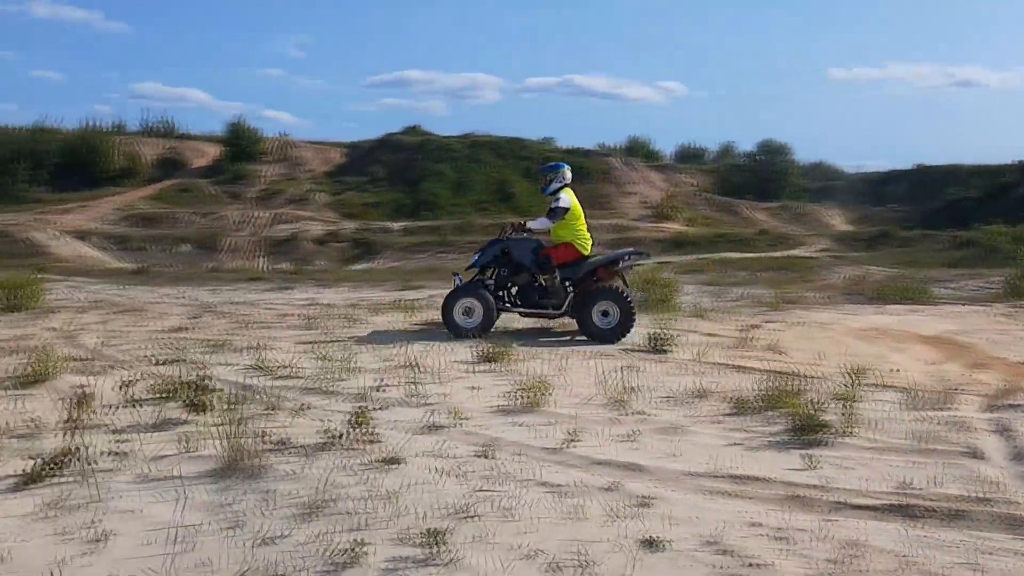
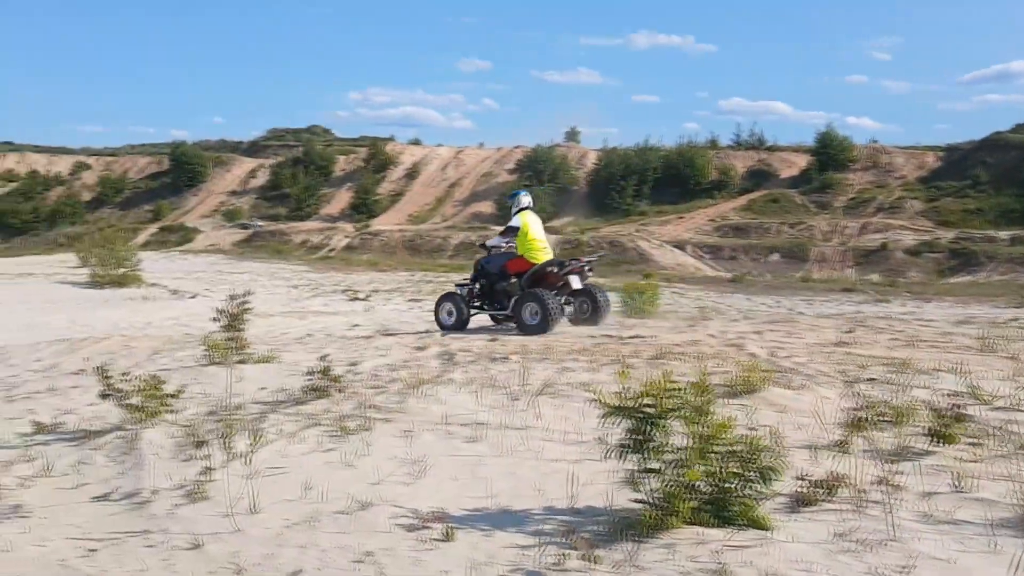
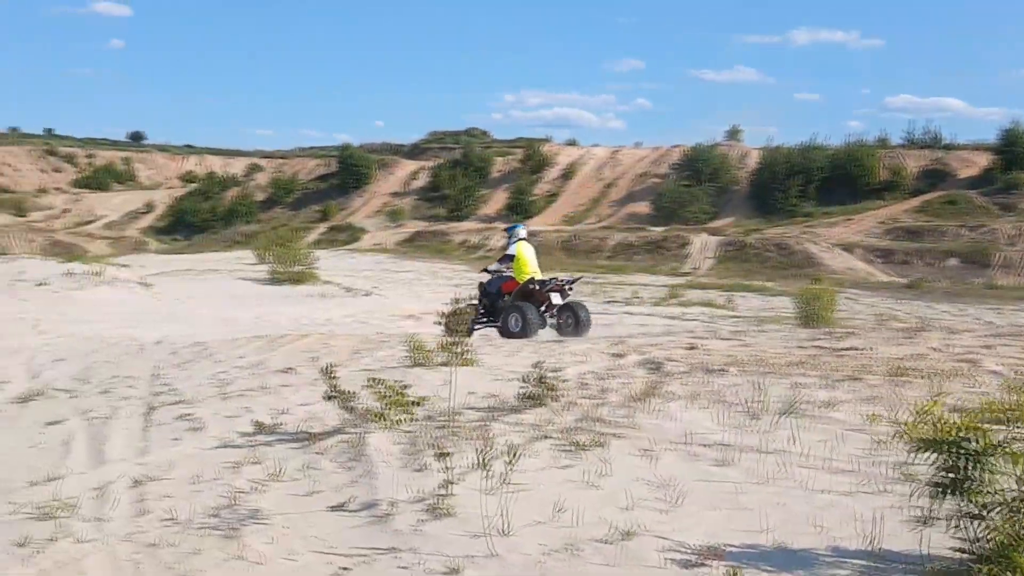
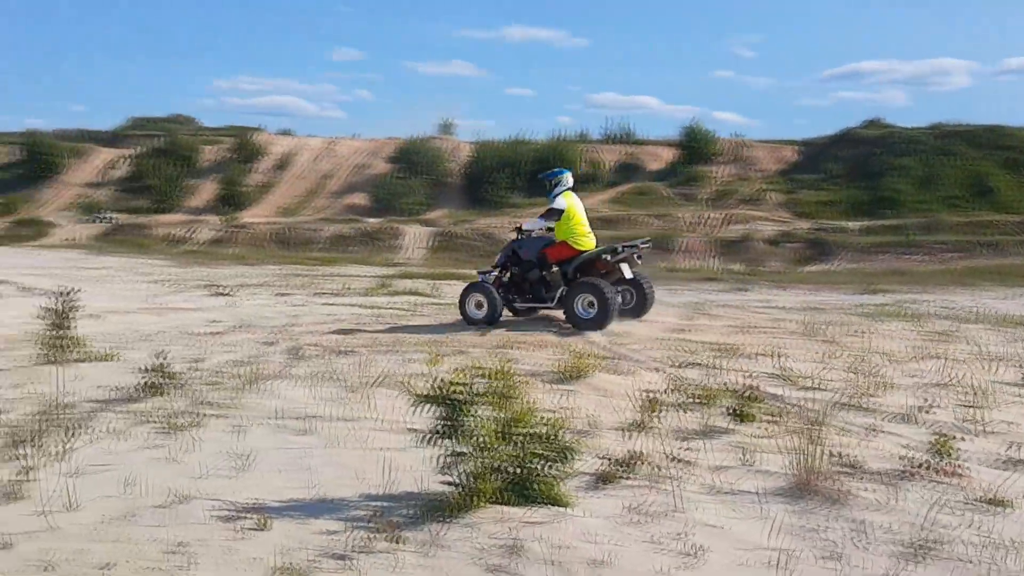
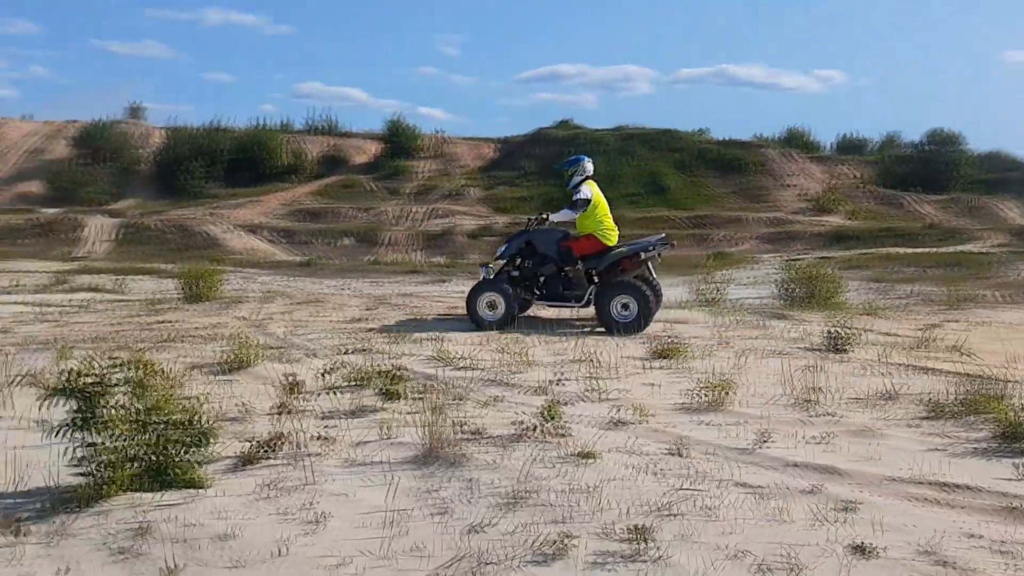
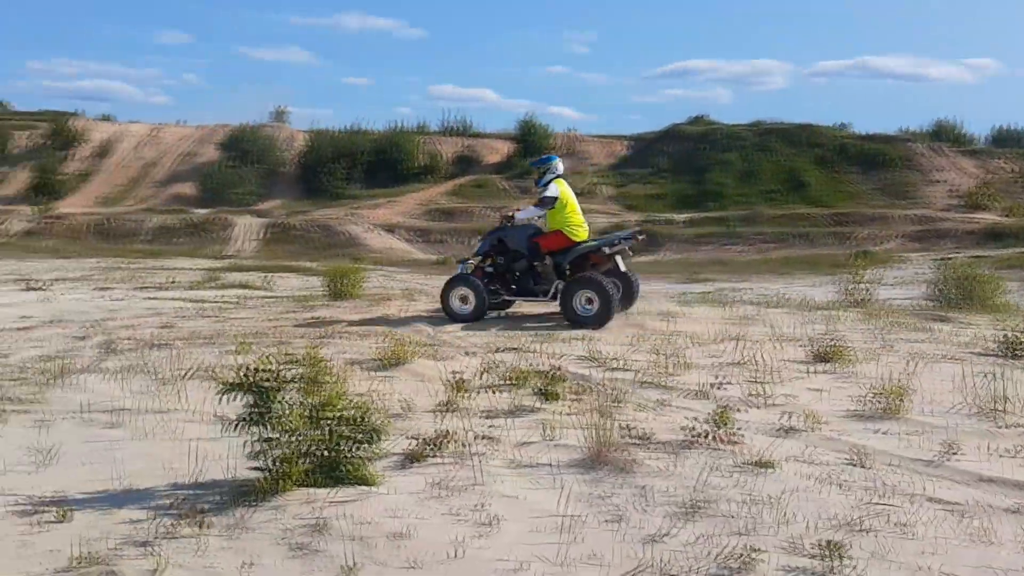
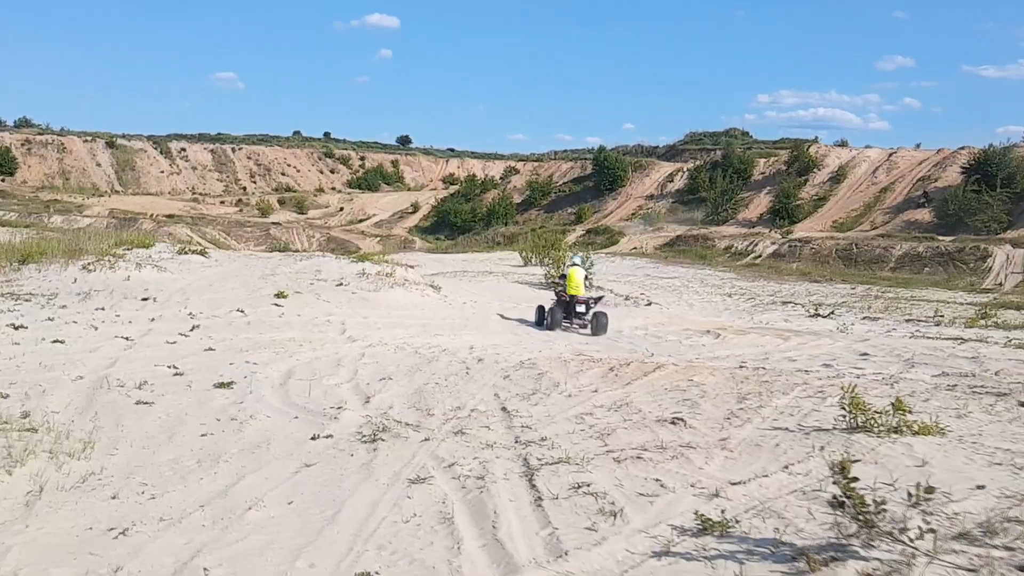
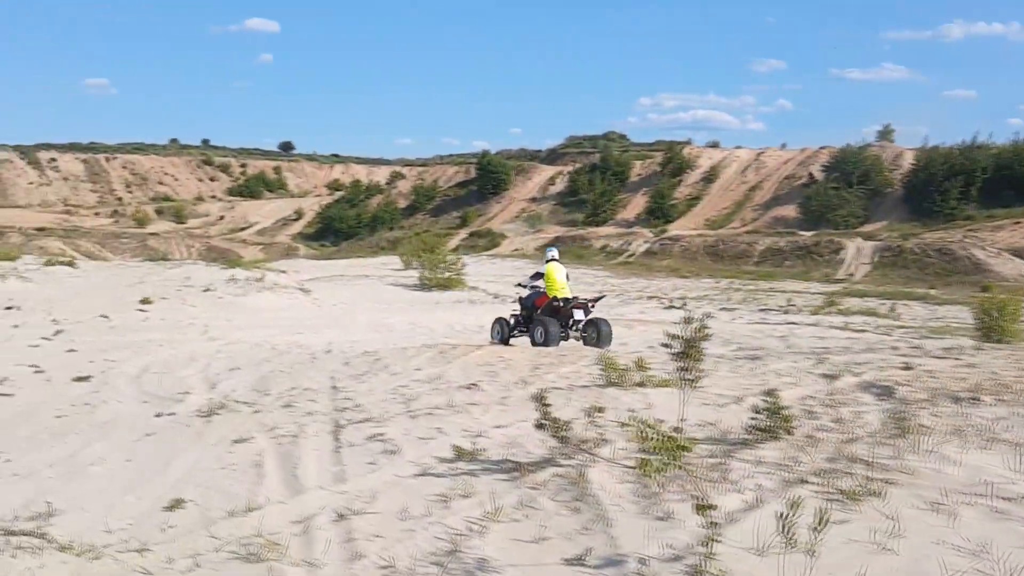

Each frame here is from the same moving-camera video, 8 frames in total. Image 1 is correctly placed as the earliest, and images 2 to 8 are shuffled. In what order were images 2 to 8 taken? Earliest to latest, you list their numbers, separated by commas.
5, 6, 4, 2, 3, 8, 7
